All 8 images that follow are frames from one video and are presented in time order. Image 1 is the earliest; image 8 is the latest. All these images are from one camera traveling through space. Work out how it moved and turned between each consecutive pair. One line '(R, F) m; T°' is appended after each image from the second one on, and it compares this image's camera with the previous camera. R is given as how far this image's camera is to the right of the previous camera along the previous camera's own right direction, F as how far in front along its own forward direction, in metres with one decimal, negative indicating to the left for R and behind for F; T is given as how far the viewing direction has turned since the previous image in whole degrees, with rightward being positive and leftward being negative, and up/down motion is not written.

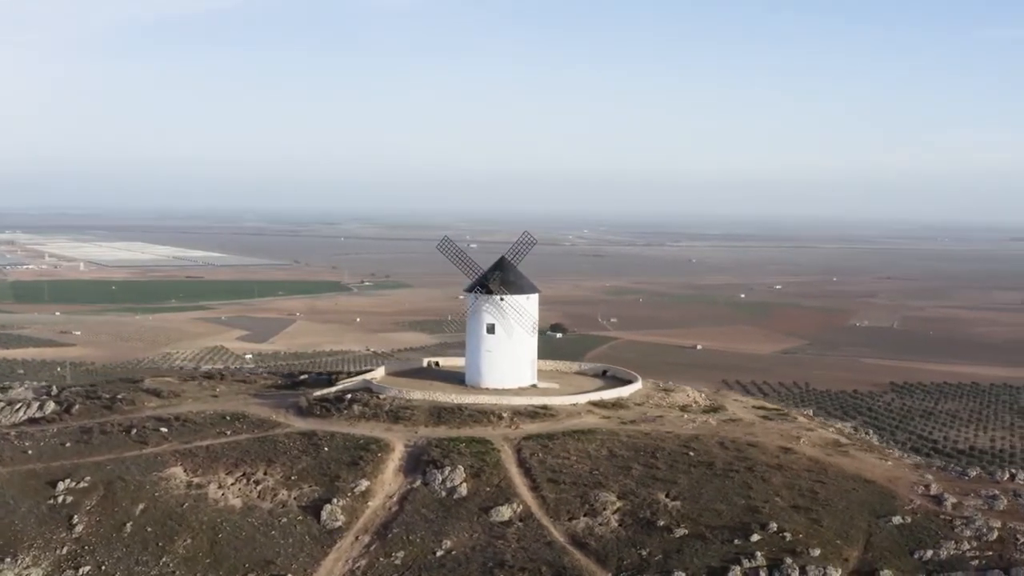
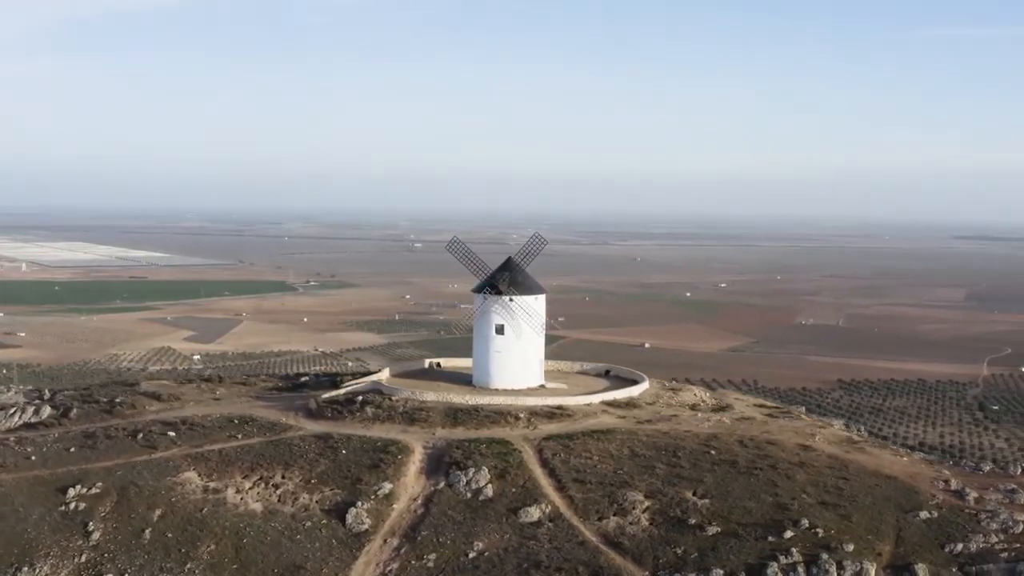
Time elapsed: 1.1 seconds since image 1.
(-1.4, 0.0) m; +3°
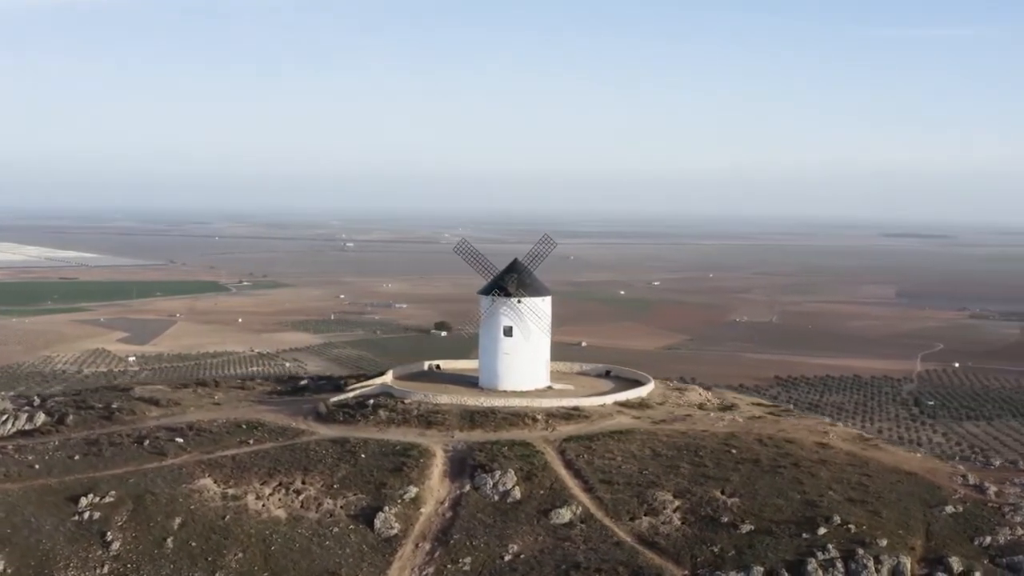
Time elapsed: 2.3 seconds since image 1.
(-1.6, 0.0) m; +3°
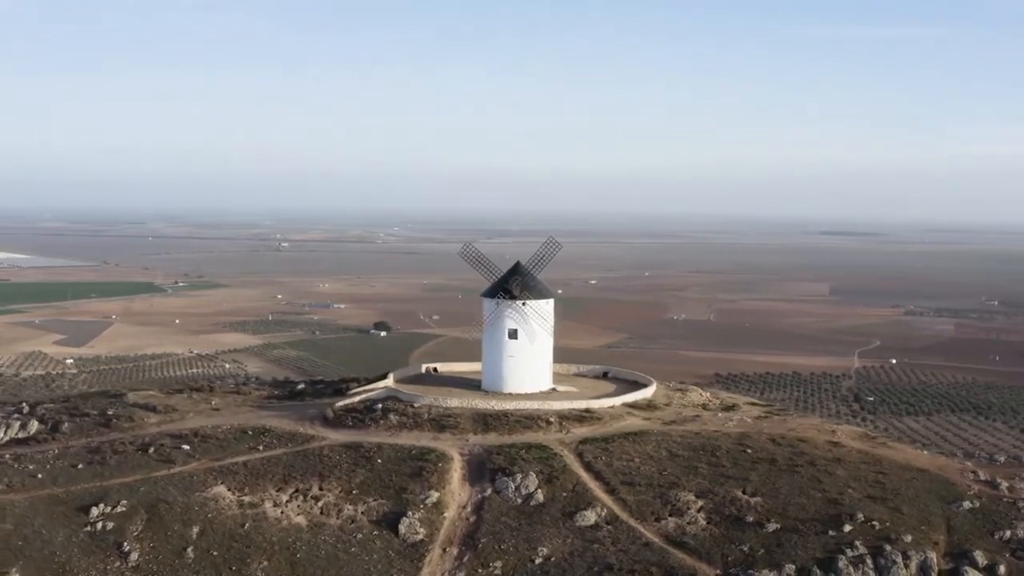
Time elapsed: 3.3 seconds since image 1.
(-1.5, 0.0) m; +3°
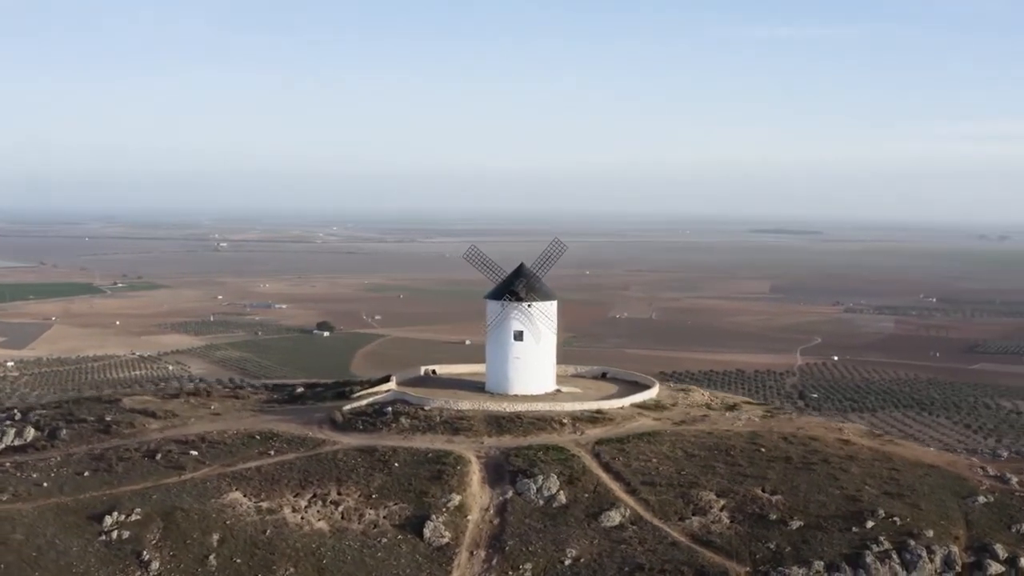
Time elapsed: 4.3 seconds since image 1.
(-1.4, 0.0) m; +3°
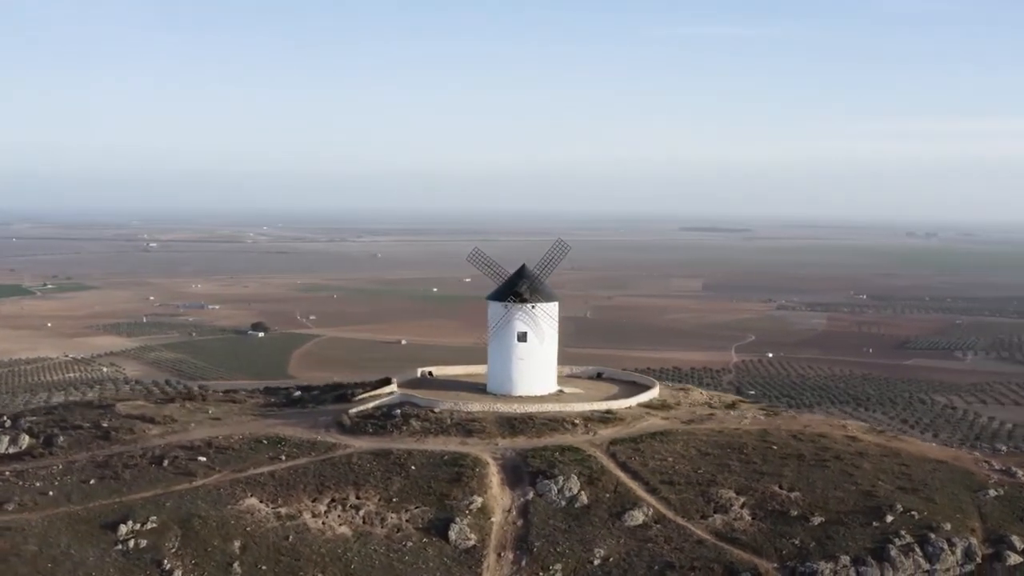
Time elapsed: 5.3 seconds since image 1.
(-1.5, 0.0) m; +3°
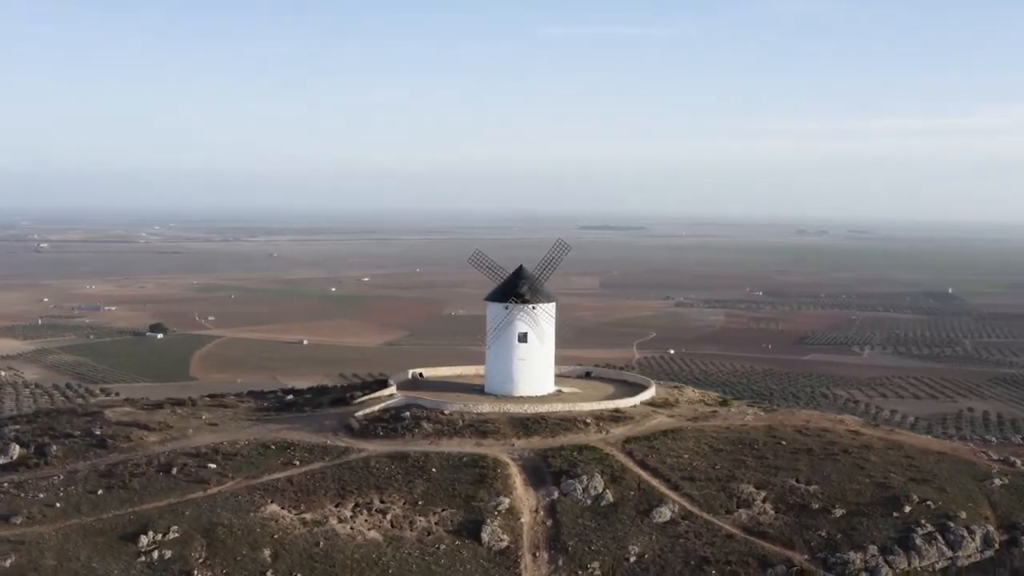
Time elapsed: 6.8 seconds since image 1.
(-2.2, +0.1) m; +5°
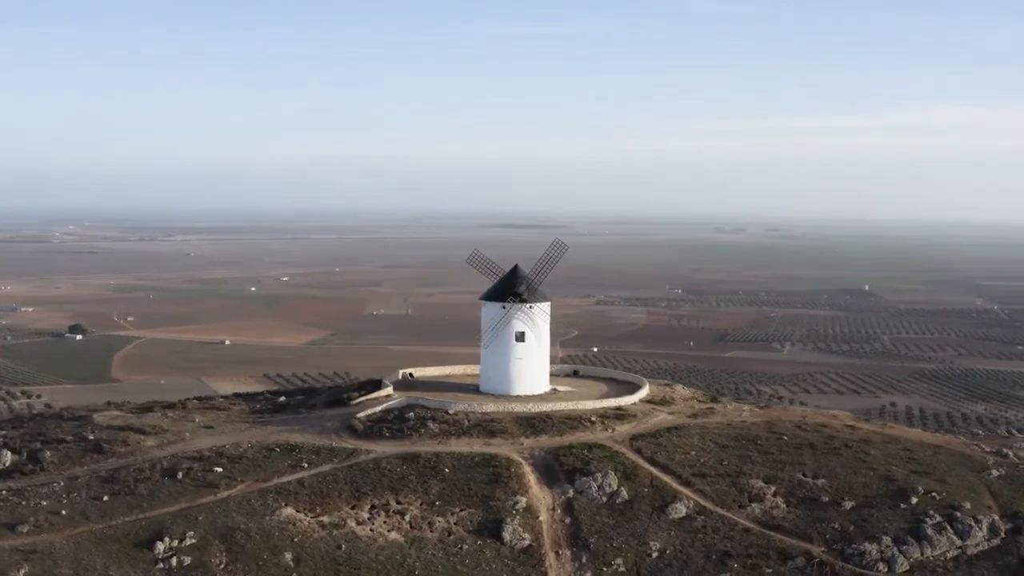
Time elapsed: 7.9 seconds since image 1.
(-1.7, 0.0) m; +4°
